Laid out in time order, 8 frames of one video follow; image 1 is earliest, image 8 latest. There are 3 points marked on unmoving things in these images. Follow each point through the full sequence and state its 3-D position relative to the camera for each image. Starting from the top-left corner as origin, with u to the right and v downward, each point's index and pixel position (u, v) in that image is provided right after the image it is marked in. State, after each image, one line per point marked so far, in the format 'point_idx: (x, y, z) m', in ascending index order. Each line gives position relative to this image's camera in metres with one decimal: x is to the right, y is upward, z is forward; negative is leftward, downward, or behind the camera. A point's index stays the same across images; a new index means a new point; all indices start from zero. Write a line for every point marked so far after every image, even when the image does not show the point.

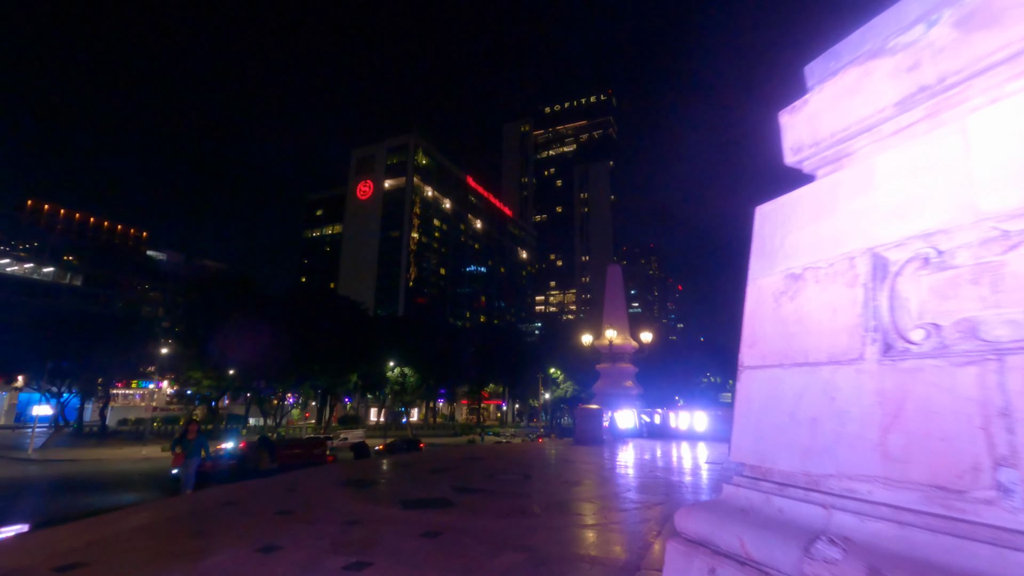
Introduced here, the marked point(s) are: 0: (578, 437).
0: (+2.1, -4.8, +15.7) m
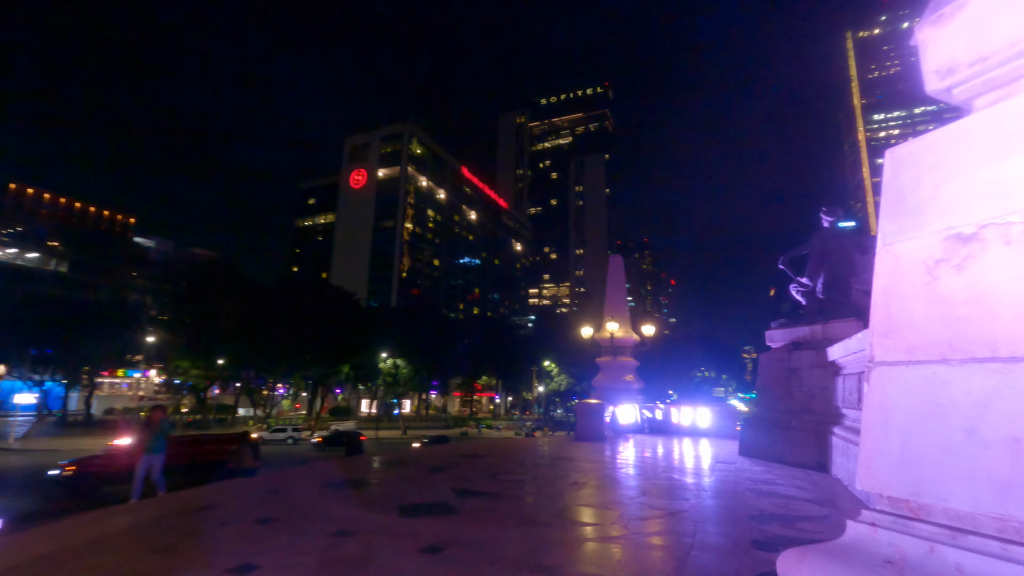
0: (+2.0, -4.5, +15.2) m
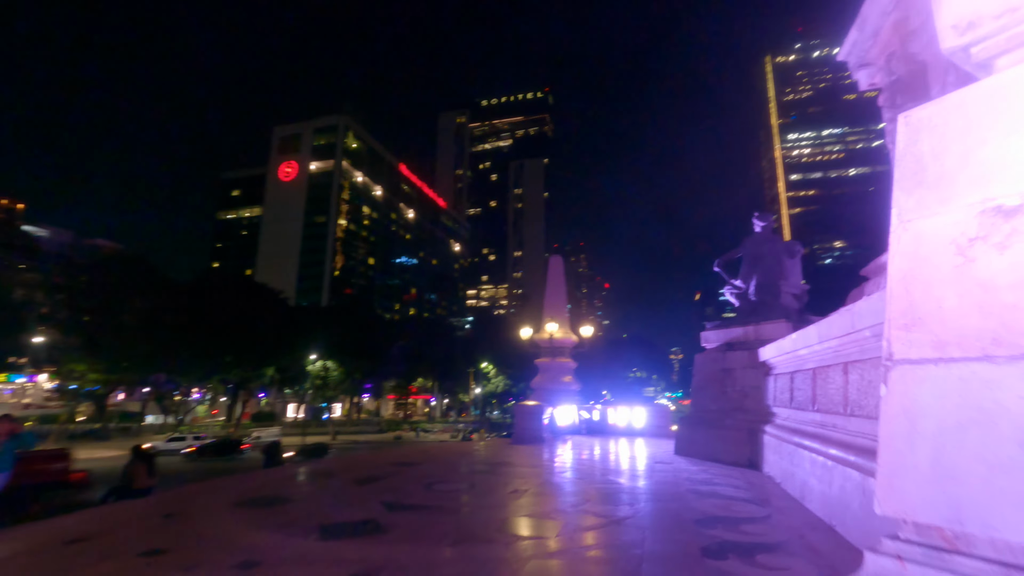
0: (+0.1, -4.5, +14.9) m
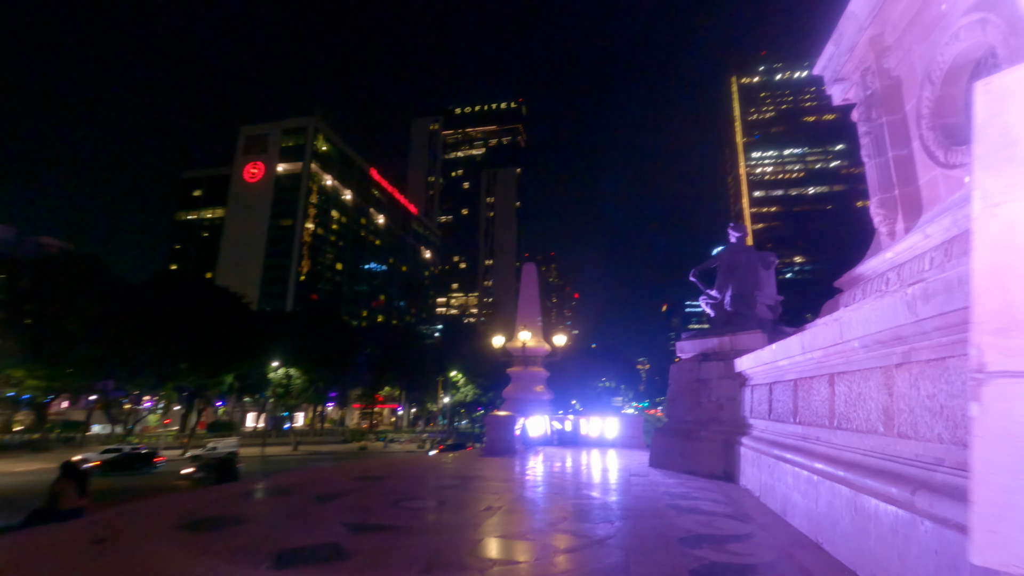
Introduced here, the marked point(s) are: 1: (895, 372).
0: (-0.8, -4.7, +14.5) m
1: (+3.2, -0.7, +4.0) m
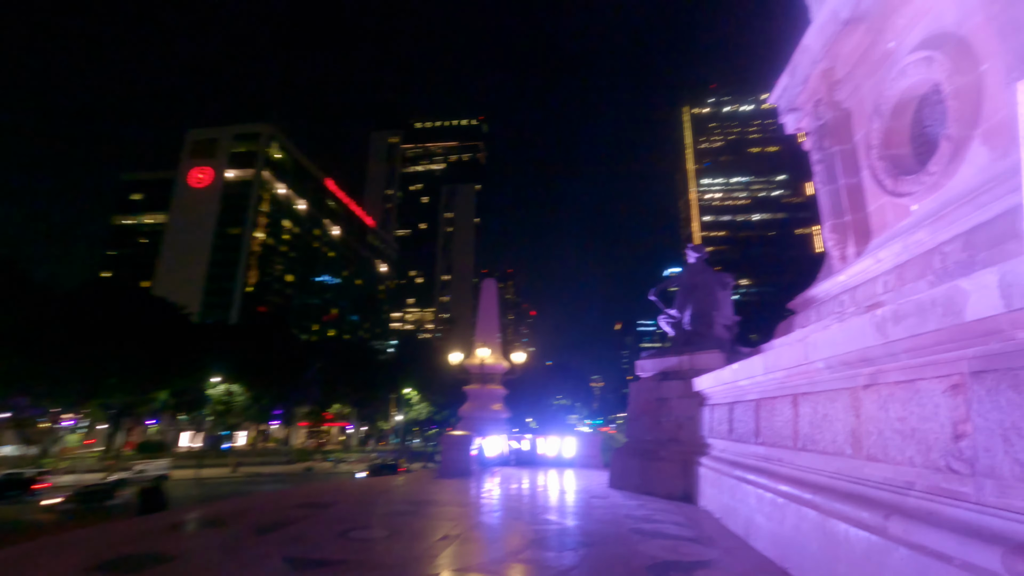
0: (-2.0, -5.2, +13.9) m
1: (+2.9, -0.9, +4.0) m
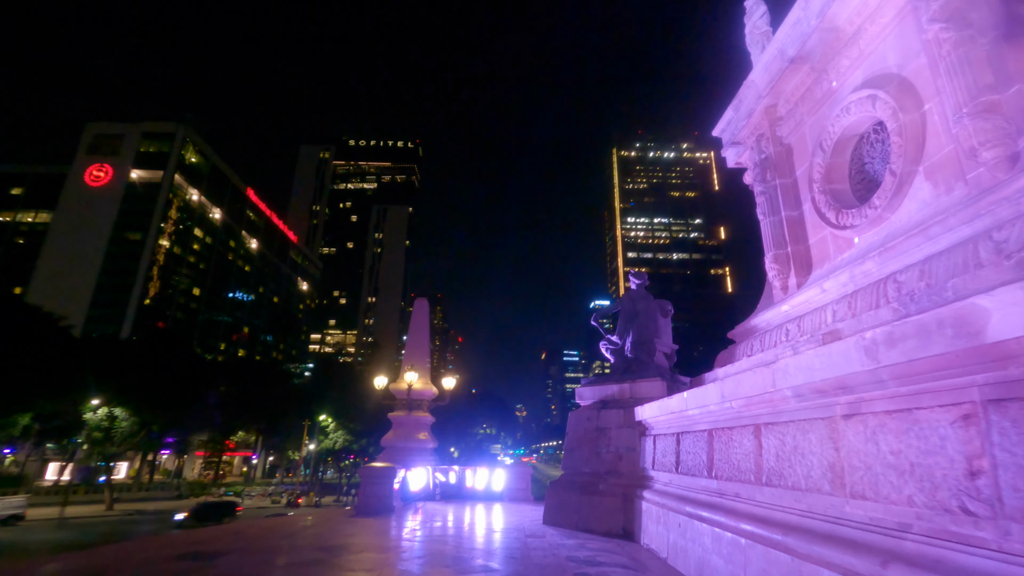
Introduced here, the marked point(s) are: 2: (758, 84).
0: (-4.0, -5.6, +12.5) m
1: (+2.5, -1.0, +3.7) m
2: (+4.2, +3.5, +8.4) m
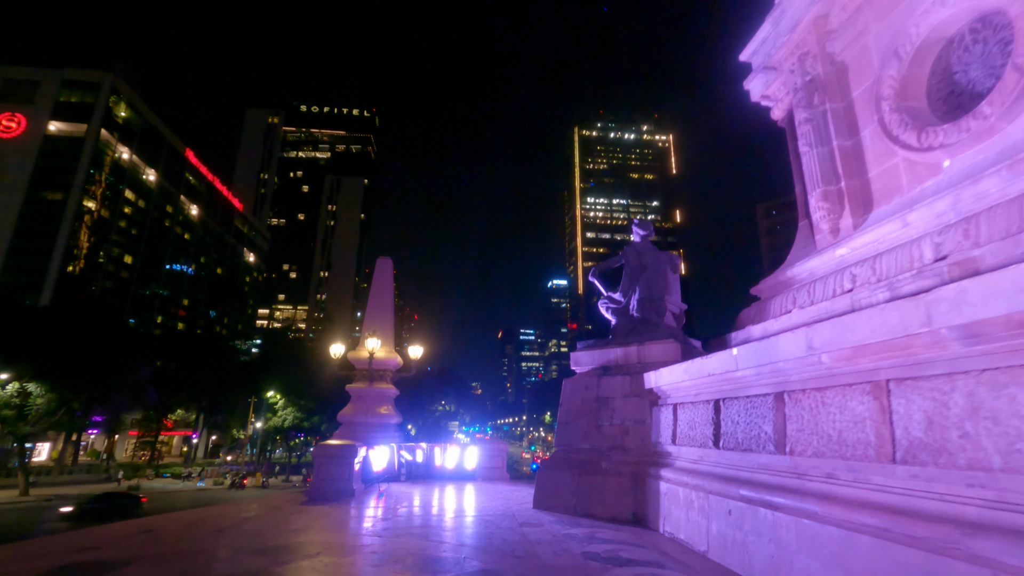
0: (-4.5, -4.5, +10.8) m
1: (+2.9, -0.4, +2.4) m
2: (+4.2, +4.3, +7.0) m
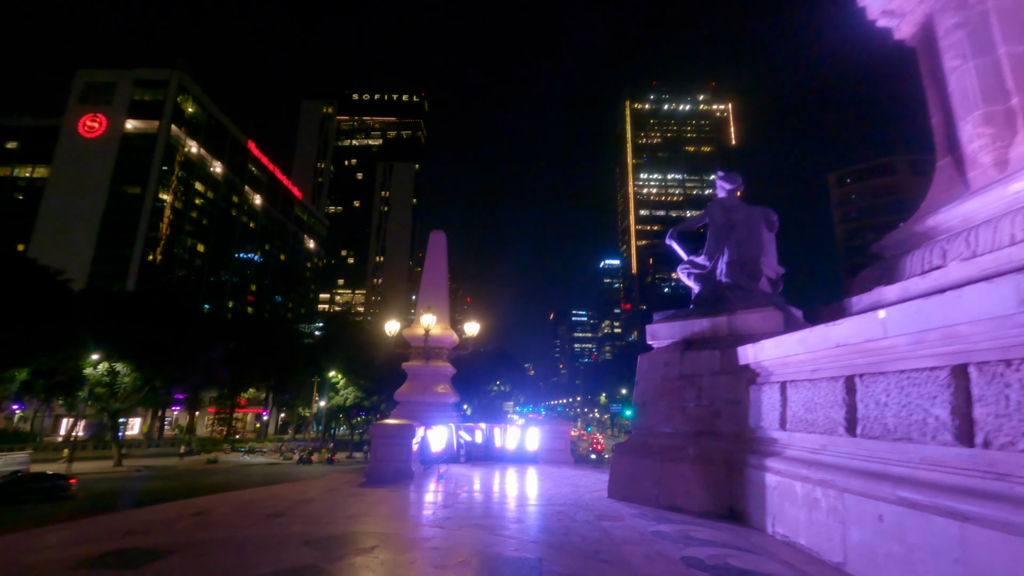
0: (-3.1, -3.9, +10.4) m
1: (+3.3, 0.0, +1.2) m
2: (+5.0, +4.8, +5.4) m
